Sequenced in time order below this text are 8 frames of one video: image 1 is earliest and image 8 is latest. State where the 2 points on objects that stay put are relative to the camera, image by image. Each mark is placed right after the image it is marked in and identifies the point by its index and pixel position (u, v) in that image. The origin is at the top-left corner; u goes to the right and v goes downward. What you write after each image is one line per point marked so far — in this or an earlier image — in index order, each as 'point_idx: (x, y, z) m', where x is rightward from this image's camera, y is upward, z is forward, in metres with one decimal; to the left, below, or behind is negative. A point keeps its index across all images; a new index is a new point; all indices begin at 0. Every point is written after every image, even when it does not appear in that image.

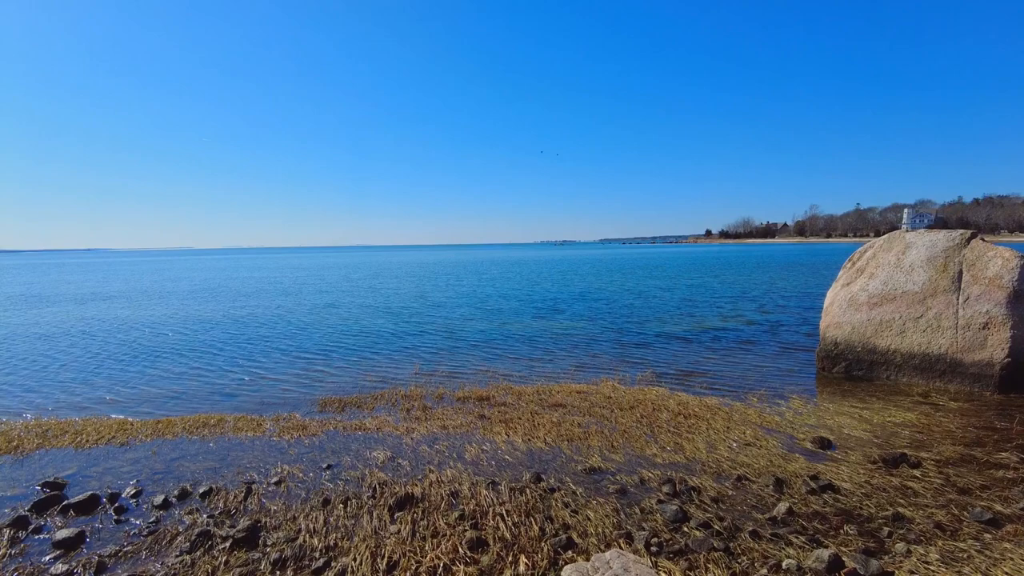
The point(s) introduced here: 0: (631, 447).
0: (+2.5, -3.3, +13.7) m
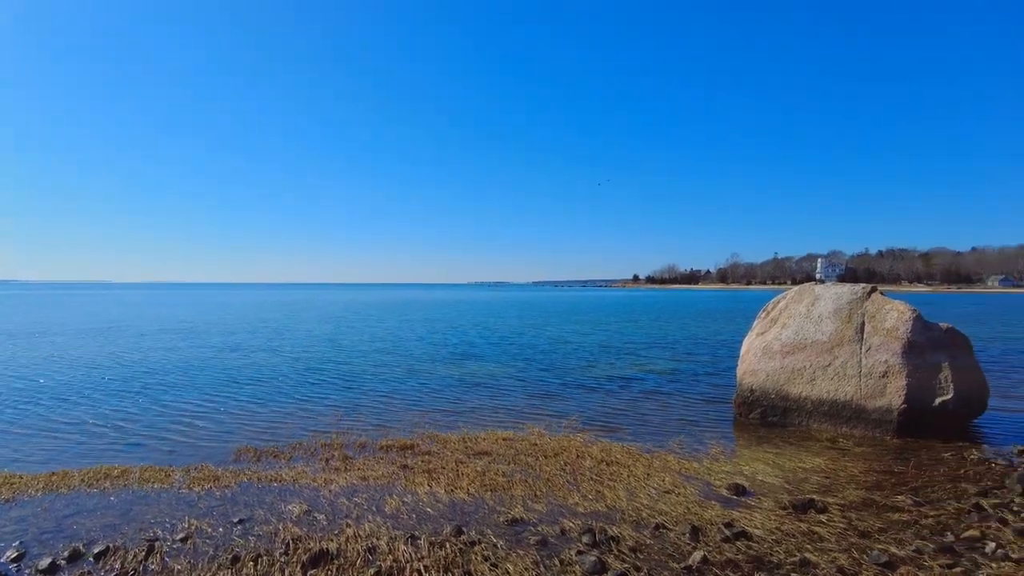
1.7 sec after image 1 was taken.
0: (+0.9, -4.3, +13.8) m
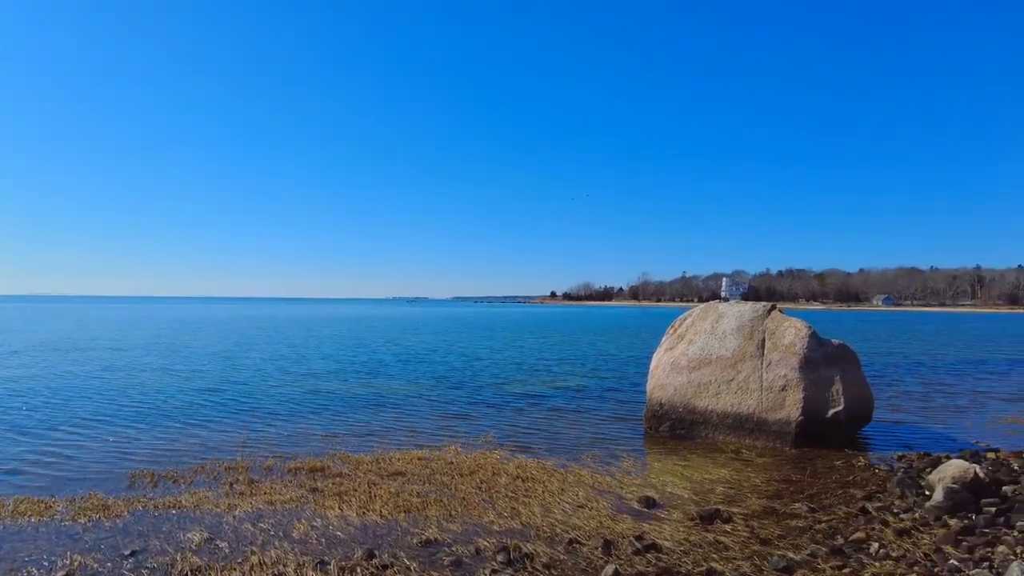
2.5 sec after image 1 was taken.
0: (-0.9, -4.7, +13.6) m
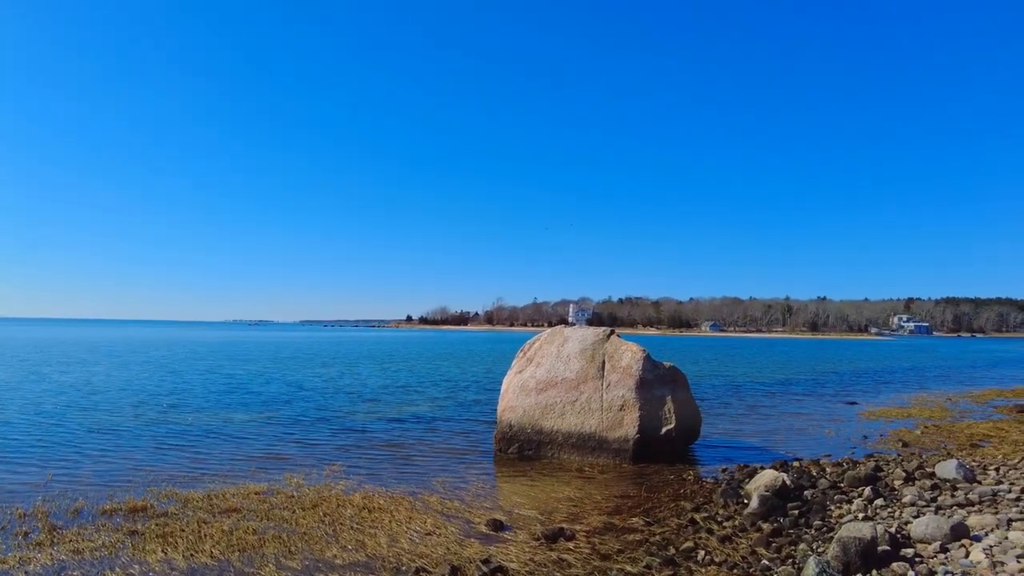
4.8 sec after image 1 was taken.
0: (-4.0, -5.1, +13.0) m
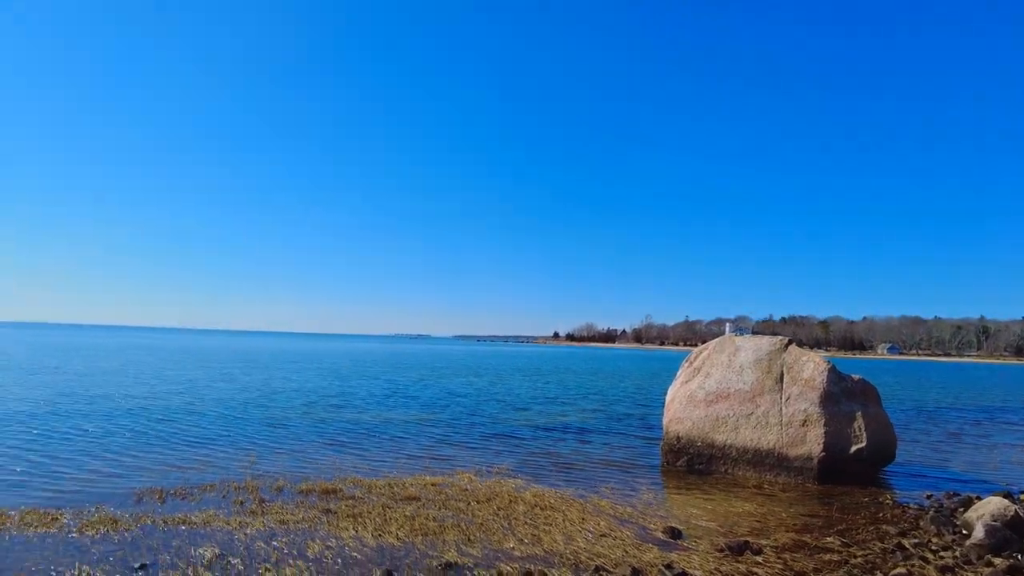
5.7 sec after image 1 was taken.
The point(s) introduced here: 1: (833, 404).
0: (-0.5, -5.0, +13.2) m
1: (+7.3, -2.5, +14.7) m
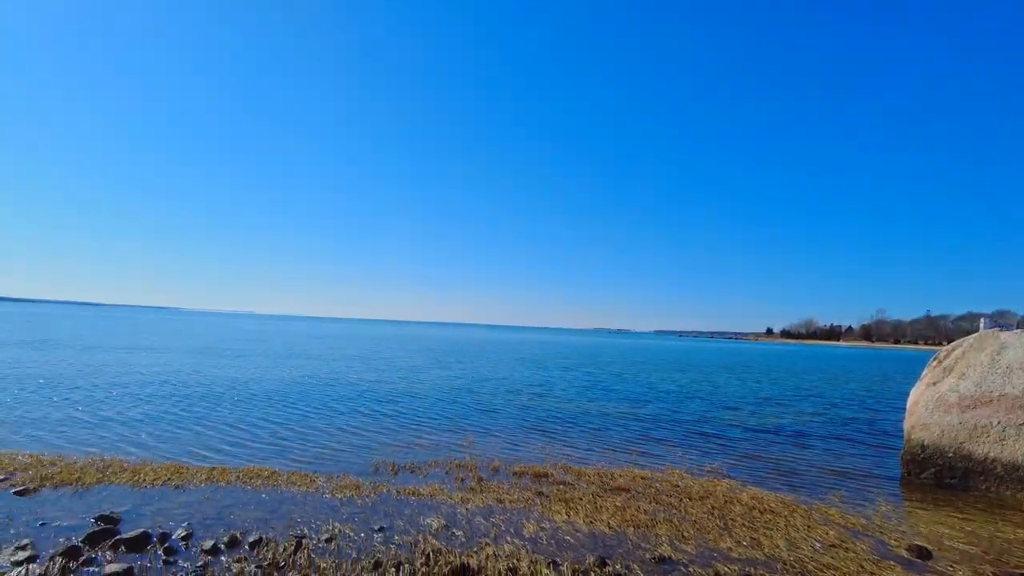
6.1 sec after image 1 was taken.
0: (+3.6, -4.8, +12.6) m
1: (+11.5, -2.2, +11.8) m
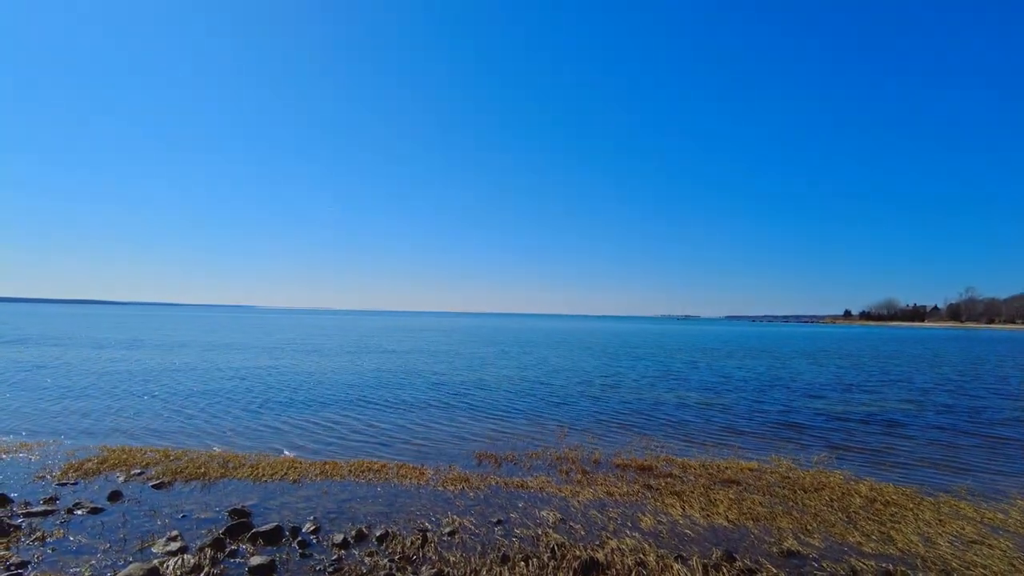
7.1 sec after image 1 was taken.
0: (+5.9, -4.5, +12.2) m
1: (+13.5, -1.7, +10.6) m
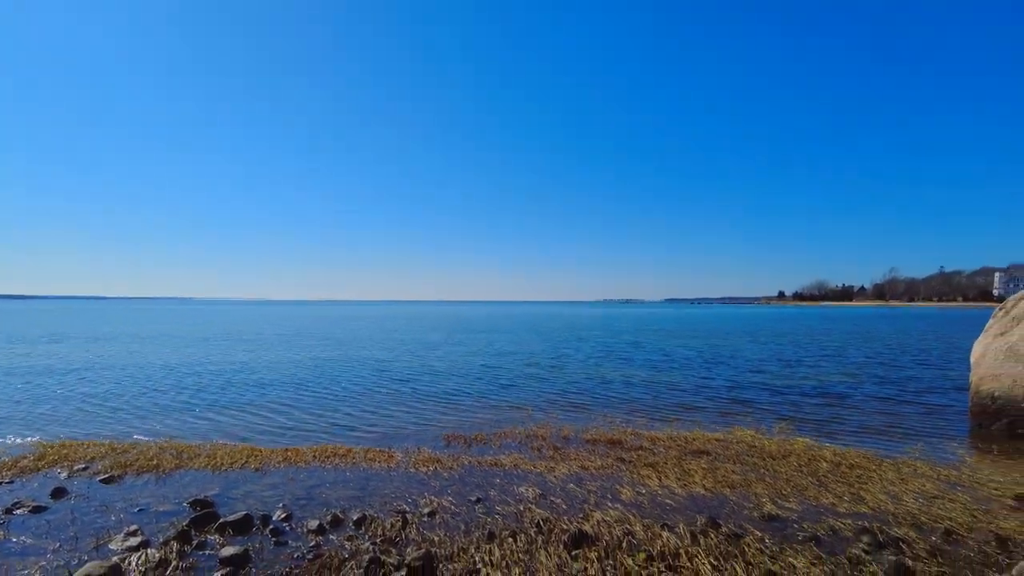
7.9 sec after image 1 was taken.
0: (+5.5, -3.9, +12.4) m
1: (+13.2, -1.0, +11.5) m
